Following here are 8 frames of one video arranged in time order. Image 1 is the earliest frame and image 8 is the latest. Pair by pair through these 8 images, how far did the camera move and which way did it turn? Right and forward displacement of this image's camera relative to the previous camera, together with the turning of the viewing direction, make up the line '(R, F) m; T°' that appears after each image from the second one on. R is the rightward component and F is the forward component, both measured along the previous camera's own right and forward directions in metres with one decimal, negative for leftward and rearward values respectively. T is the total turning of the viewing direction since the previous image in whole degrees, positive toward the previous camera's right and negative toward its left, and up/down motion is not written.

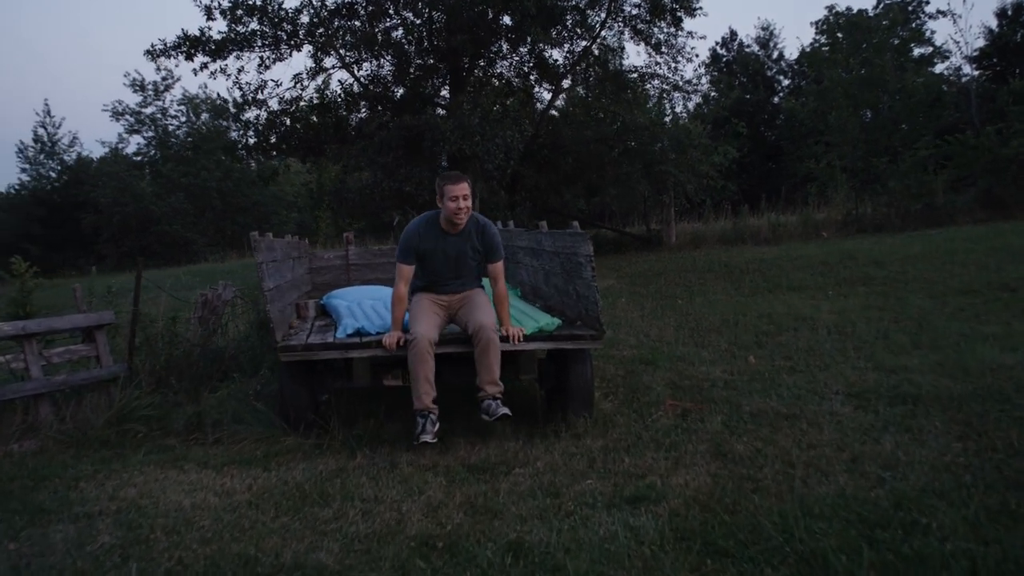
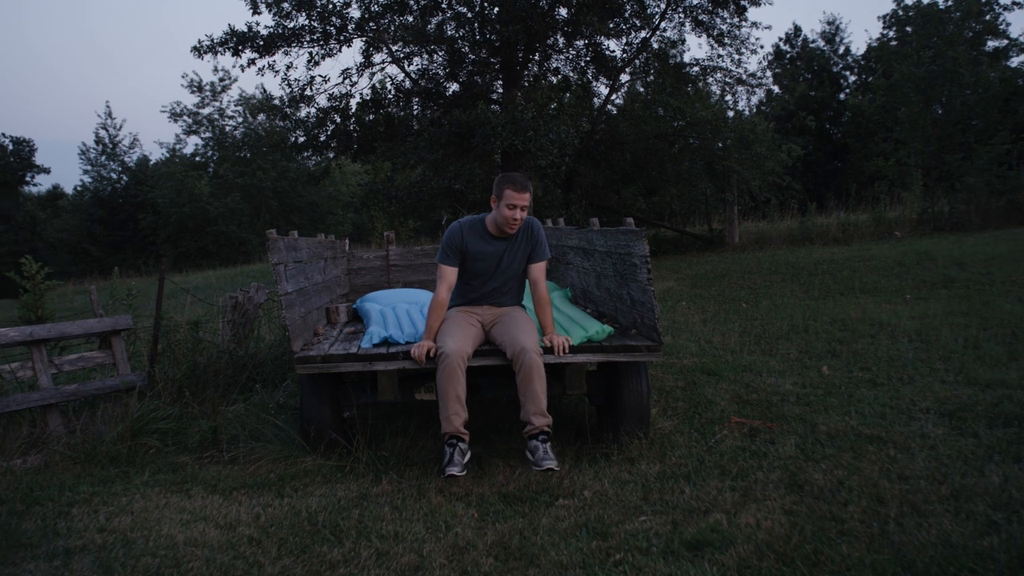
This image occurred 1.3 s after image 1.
(+0.1, +0.5) m; -4°
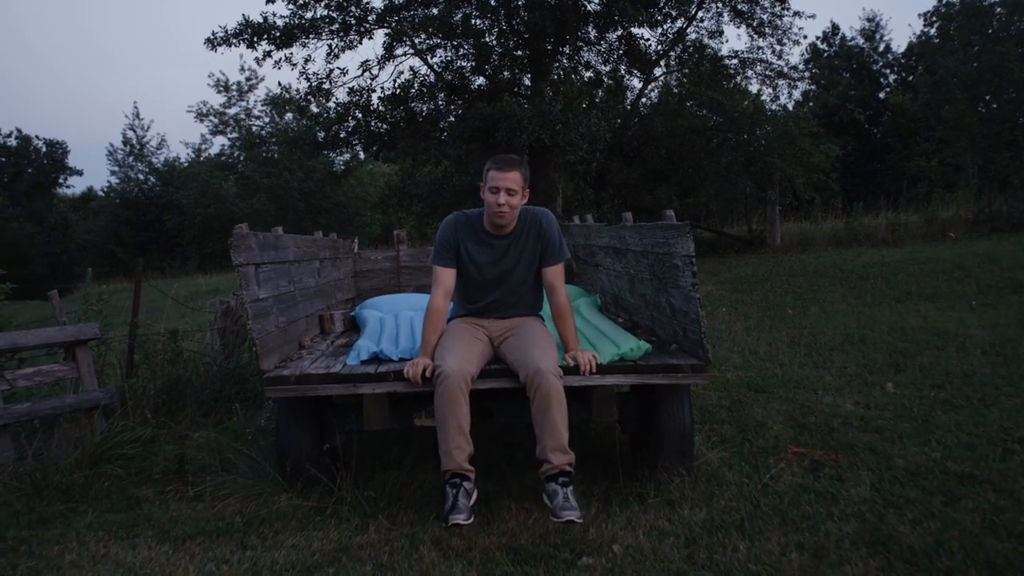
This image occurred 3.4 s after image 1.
(+0.1, +0.7) m; -2°
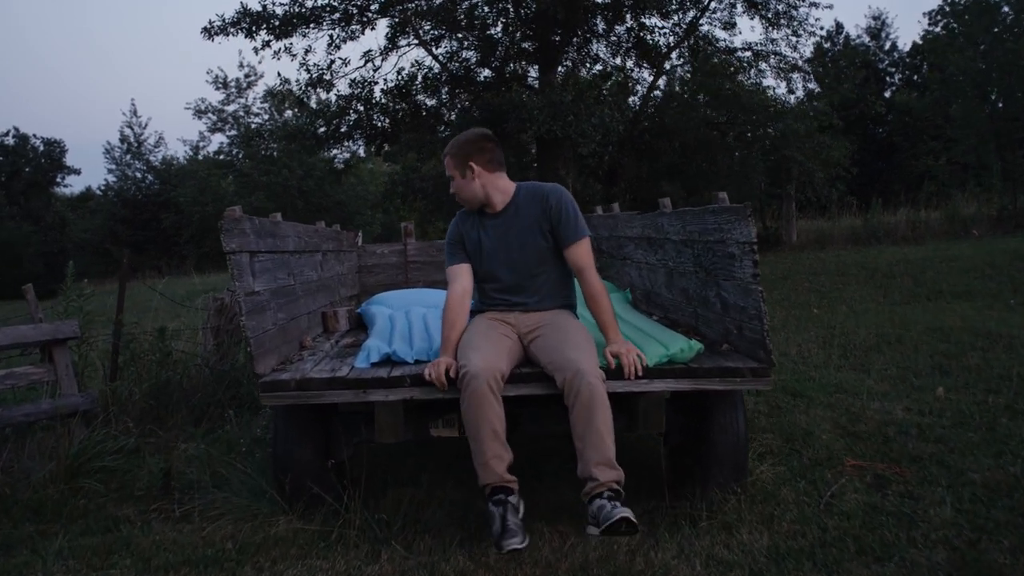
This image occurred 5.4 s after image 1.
(-0.1, +0.5) m; 0°
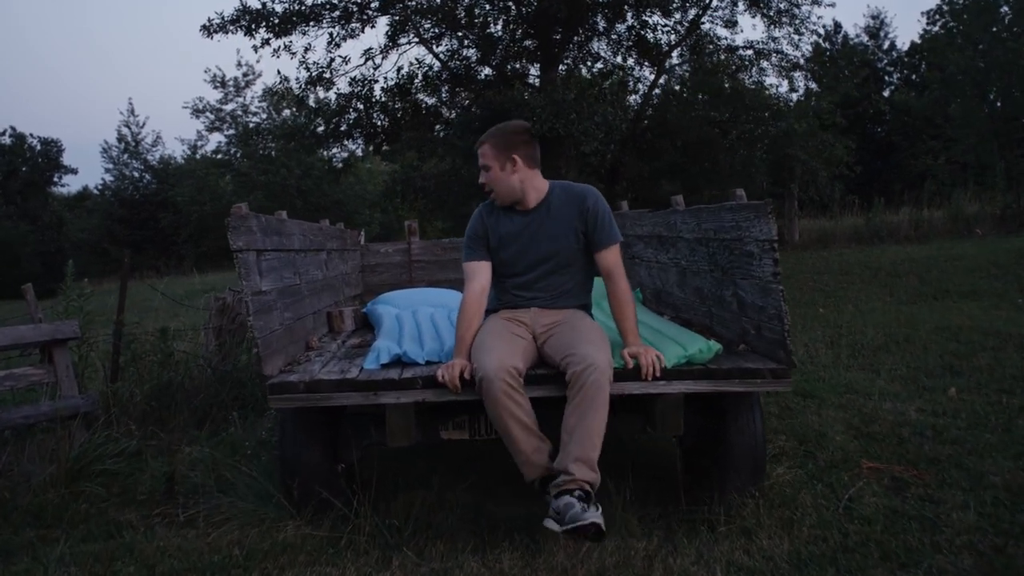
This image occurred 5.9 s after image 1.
(-0.1, +0.1) m; 0°
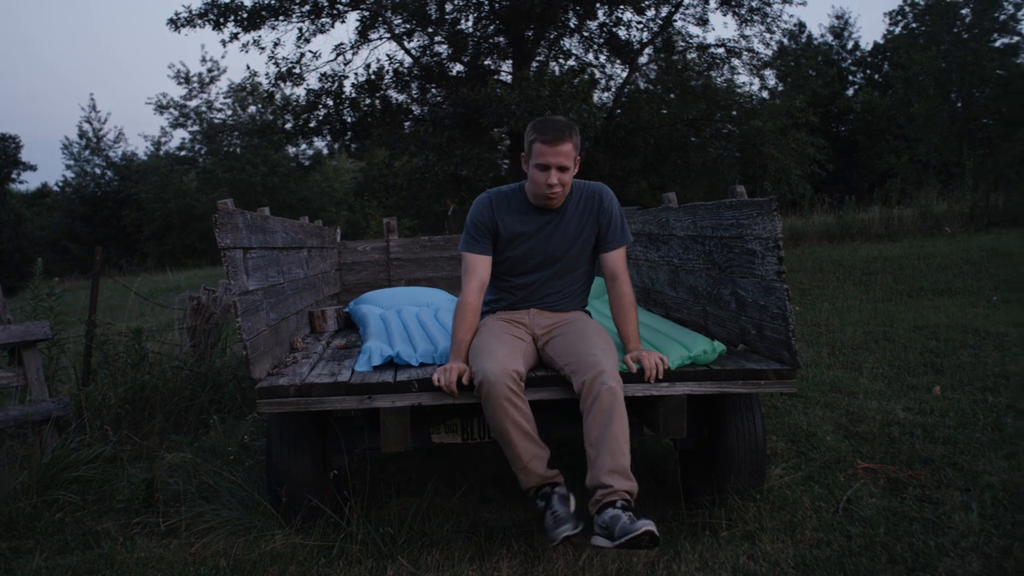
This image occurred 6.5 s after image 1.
(-0.1, +0.1) m; +2°
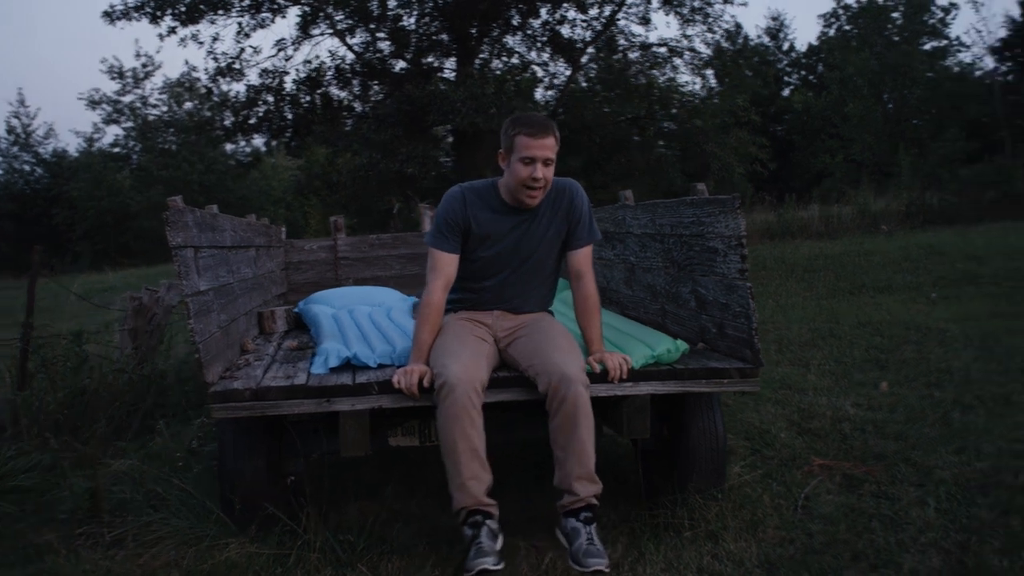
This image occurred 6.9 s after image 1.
(-0.1, +0.1) m; +4°
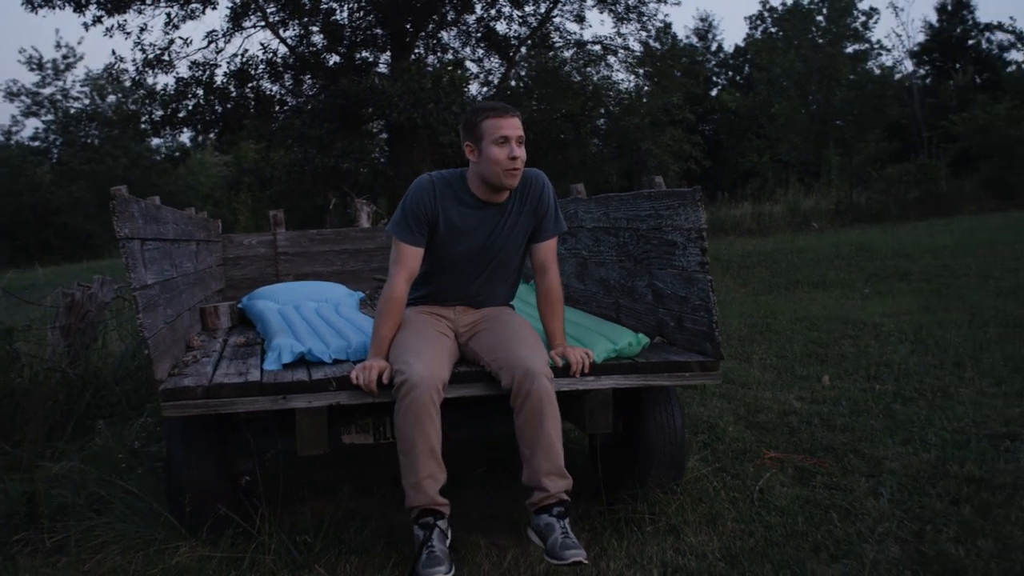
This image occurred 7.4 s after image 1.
(-0.1, +0.1) m; +5°
